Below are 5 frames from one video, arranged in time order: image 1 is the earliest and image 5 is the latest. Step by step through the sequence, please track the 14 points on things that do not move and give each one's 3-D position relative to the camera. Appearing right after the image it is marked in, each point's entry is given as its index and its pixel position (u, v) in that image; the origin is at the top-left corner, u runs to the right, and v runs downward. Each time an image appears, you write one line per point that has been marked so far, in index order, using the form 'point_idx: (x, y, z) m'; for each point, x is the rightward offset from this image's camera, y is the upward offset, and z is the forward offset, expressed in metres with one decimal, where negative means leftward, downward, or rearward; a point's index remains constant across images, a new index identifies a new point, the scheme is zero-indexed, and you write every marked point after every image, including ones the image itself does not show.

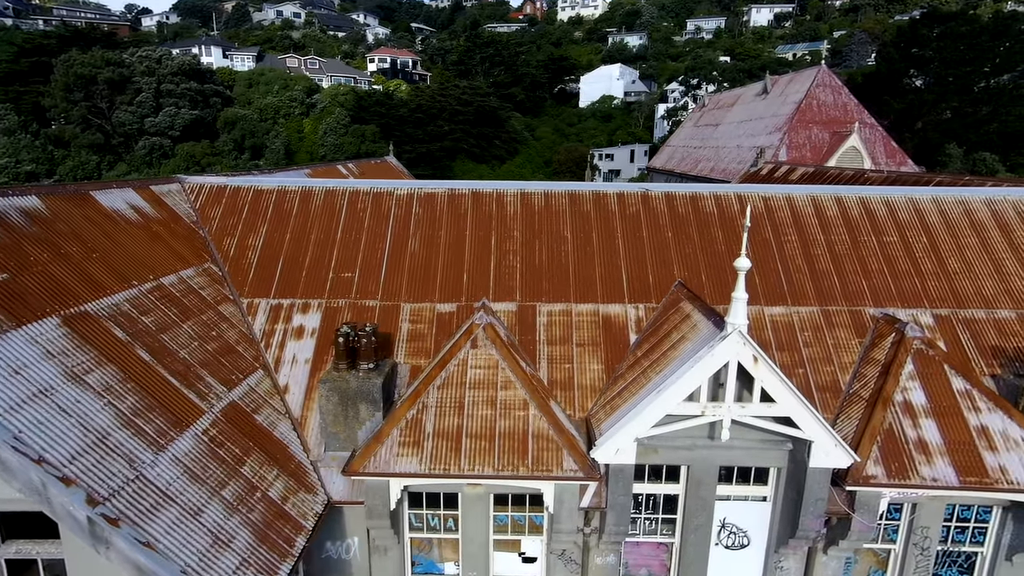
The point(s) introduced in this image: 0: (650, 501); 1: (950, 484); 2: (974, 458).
0: (+2.6, -4.1, +10.9) m
1: (+7.3, -3.2, +9.4) m
2: (+7.8, -2.9, +9.6) m
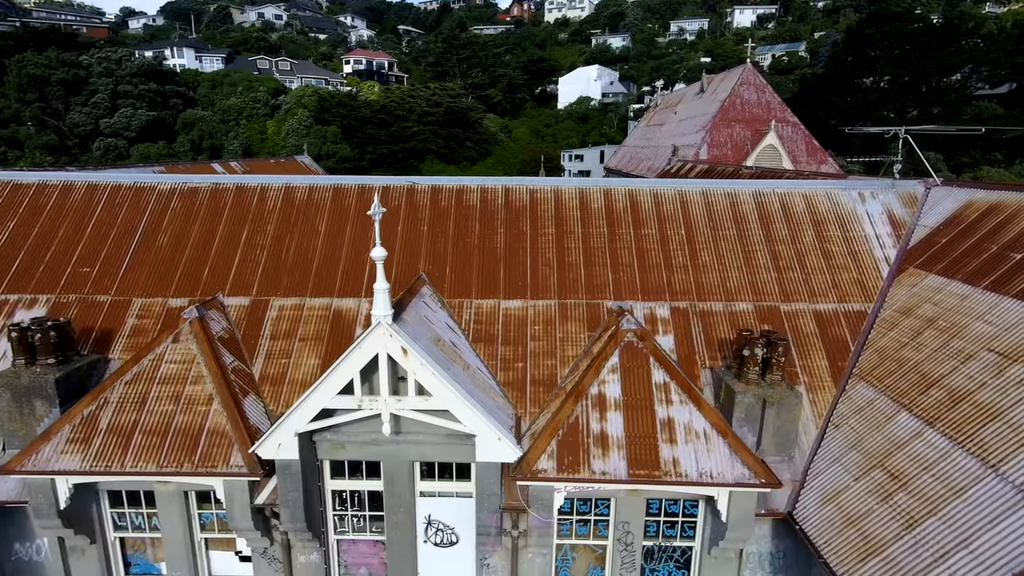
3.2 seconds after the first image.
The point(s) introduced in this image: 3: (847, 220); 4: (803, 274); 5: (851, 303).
0: (-2.9, -3.9, +10.6) m
1: (+1.7, -3.1, +9.2) m
2: (+2.3, -2.7, +9.5) m
3: (+7.7, +1.6, +13.0) m
4: (+6.3, +0.3, +12.2) m
5: (+7.0, -0.3, +11.8) m
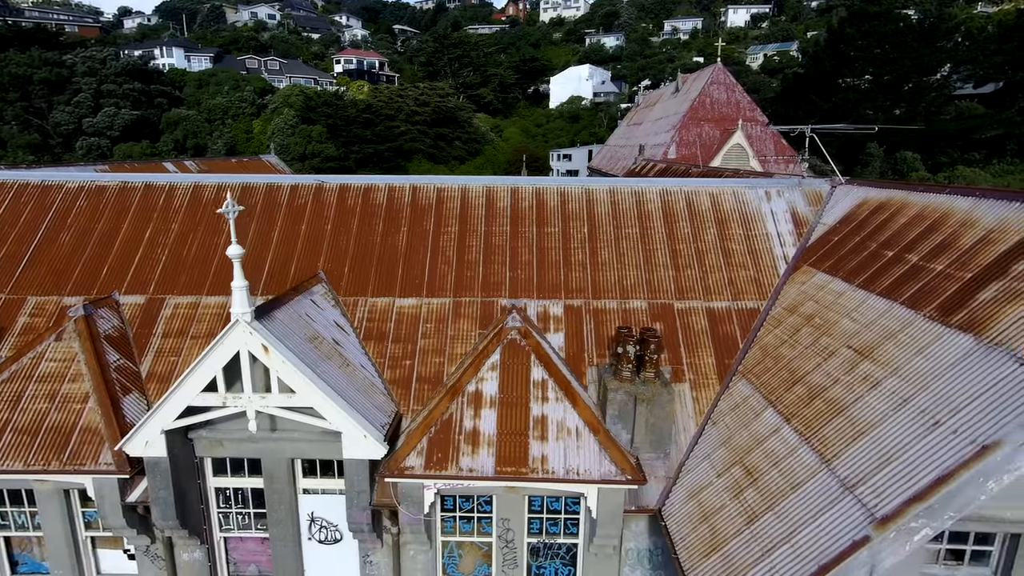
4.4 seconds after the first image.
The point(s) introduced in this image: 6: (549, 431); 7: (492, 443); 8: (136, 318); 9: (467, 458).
0: (-5.1, -3.9, +10.7) m
1: (-0.4, -3.0, +9.3) m
2: (+0.1, -2.7, +9.5) m
3: (+5.5, +1.6, +13.1) m
4: (+4.1, +0.3, +12.3) m
5: (+4.8, -0.3, +11.8) m
6: (+0.6, -2.4, +9.7) m
7: (-0.3, -2.6, +9.6) m
8: (-7.7, -0.6, +11.6) m
9: (-0.7, -2.8, +9.4) m
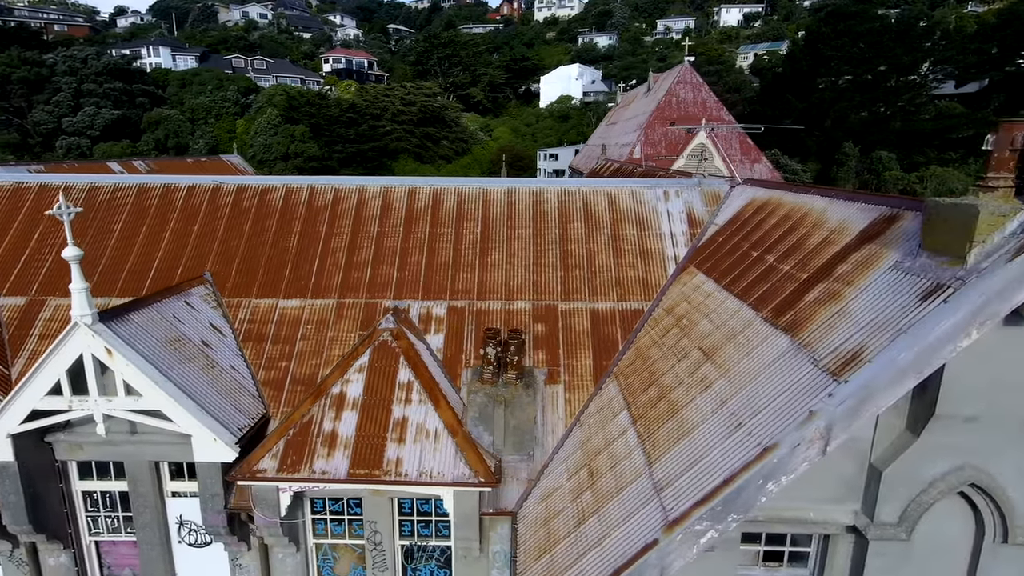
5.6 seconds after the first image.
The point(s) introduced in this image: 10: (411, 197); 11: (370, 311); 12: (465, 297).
0: (-7.5, -3.9, +10.6) m
1: (-2.8, -3.1, +9.2) m
2: (-2.3, -2.7, +9.5) m
3: (+3.1, +1.6, +13.1) m
4: (+1.7, +0.3, +12.2) m
5: (+2.4, -0.3, +11.8) m
6: (-1.8, -2.5, +9.6) m
7: (-2.7, -2.6, +9.5) m
8: (-10.1, -0.7, +11.5) m
9: (-3.1, -2.8, +9.3) m
10: (-2.3, +2.2, +13.5) m
11: (-2.9, -0.5, +11.7) m
12: (-1.0, -0.2, +11.9) m
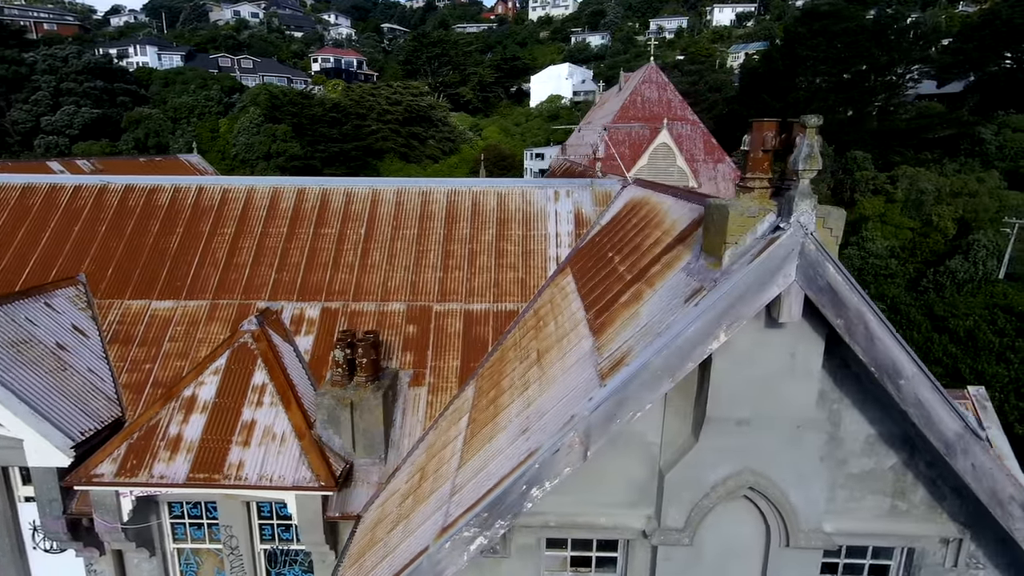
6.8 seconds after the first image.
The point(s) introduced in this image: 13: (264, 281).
0: (-10.0, -4.0, +10.4) m
1: (-5.4, -3.1, +9.1) m
2: (-4.8, -2.7, +9.3) m
3: (+0.5, +1.6, +13.0) m
4: (-0.9, +0.3, +12.1) m
5: (-0.1, -0.3, +11.7) m
6: (-4.3, -2.5, +9.5) m
7: (-5.3, -2.7, +9.4) m
8: (-12.6, -0.7, +11.3) m
9: (-5.7, -2.9, +9.2) m
10: (-4.9, +2.1, +13.4) m
11: (-5.4, -0.5, +11.6) m
12: (-3.5, -0.2, +11.7) m
13: (-5.2, +0.1, +12.0) m
